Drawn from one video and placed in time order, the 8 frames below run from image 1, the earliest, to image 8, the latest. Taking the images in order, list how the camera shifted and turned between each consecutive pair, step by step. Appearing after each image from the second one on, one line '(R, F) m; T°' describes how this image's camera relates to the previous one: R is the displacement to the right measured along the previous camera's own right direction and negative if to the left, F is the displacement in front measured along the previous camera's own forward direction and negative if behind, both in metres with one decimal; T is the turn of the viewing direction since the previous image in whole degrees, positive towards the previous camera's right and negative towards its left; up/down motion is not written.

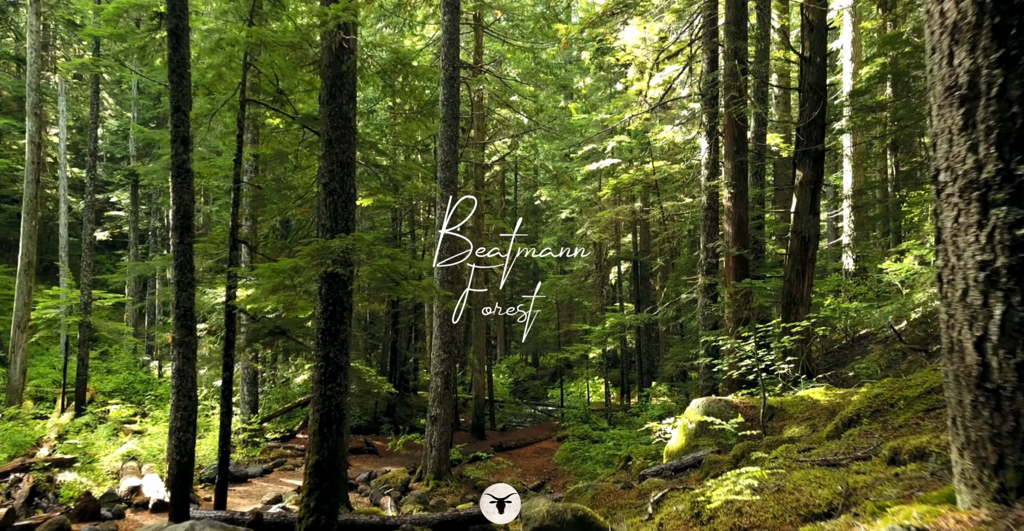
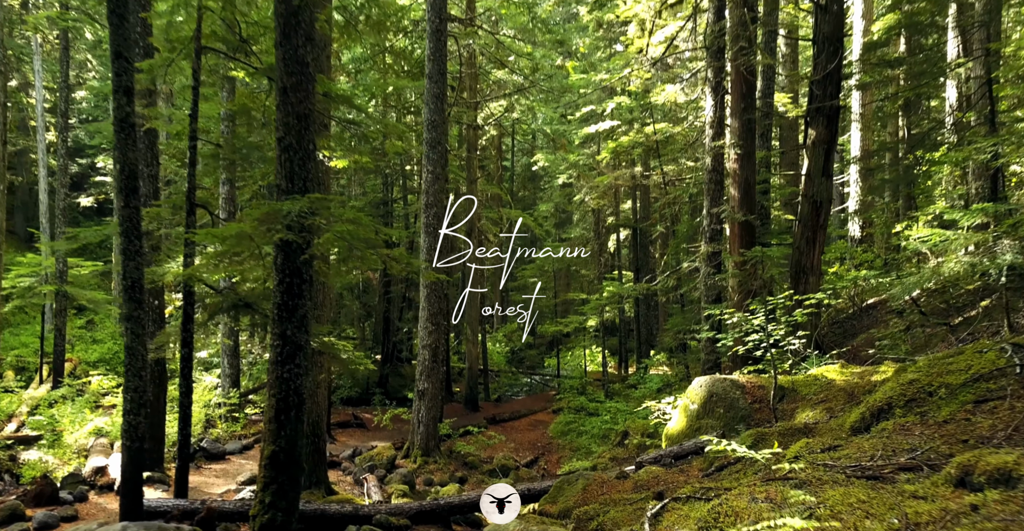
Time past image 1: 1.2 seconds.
(+0.2, +0.9) m; 0°
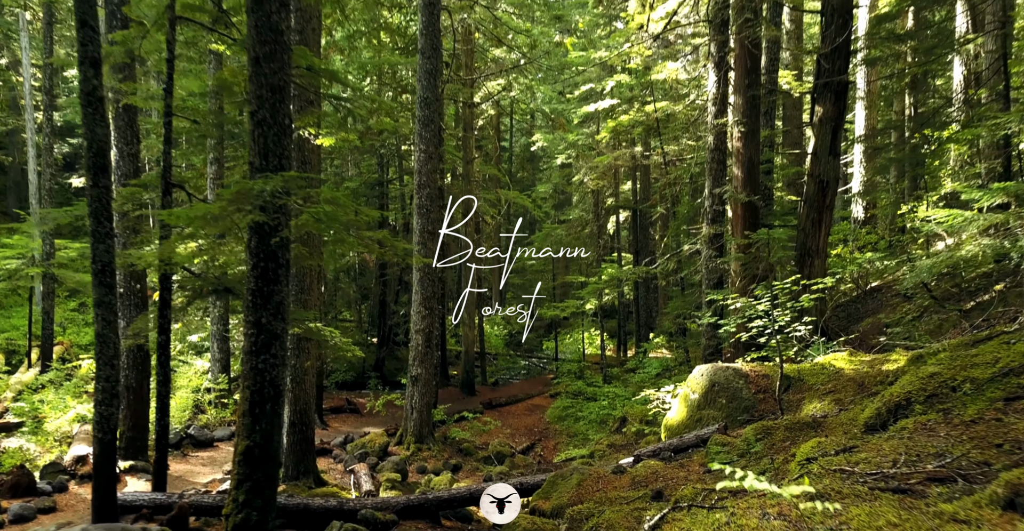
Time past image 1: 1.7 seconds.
(+0.1, +0.4) m; 0°
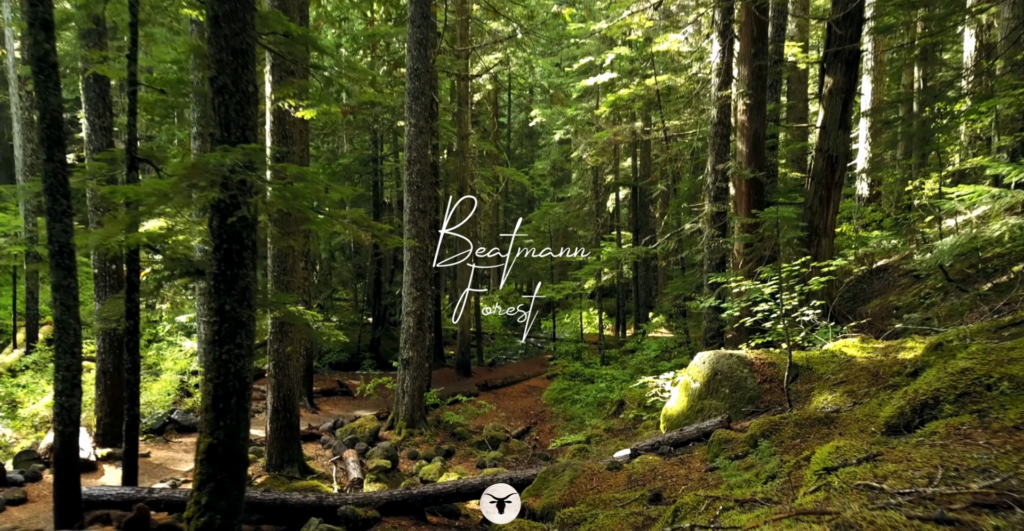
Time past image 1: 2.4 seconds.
(+0.1, +0.5) m; 0°
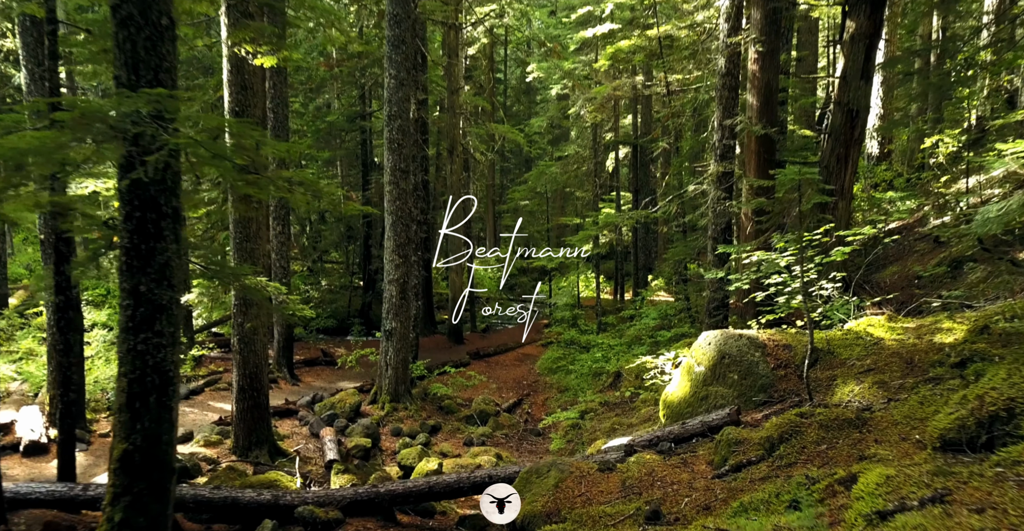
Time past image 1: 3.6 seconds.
(+0.2, +0.9) m; 0°
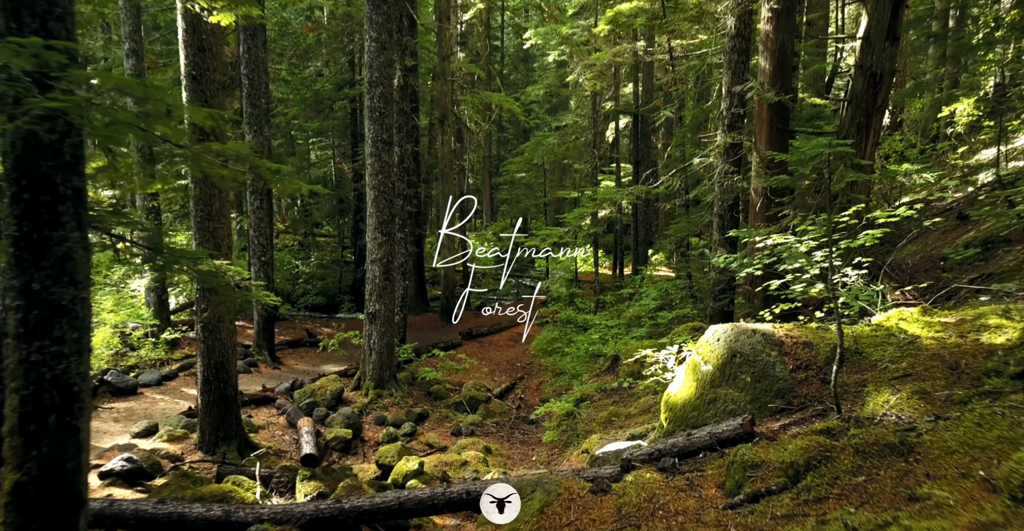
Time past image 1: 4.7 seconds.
(+0.1, +0.8) m; 0°
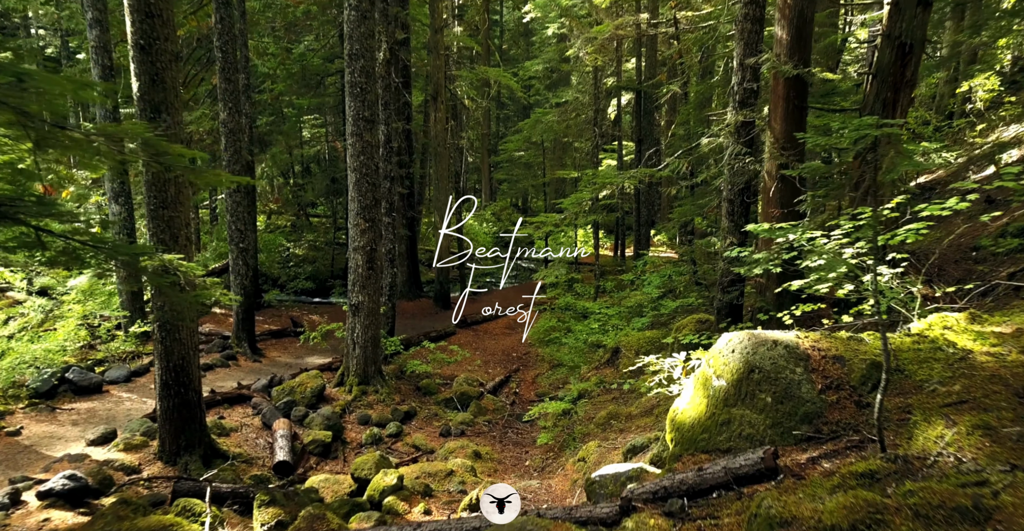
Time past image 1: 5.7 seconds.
(+0.1, +0.8) m; 0°
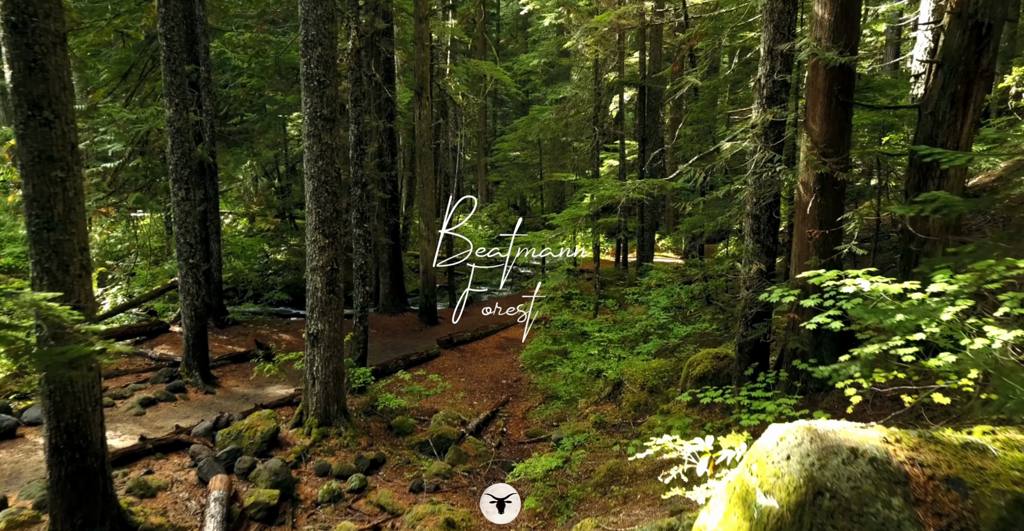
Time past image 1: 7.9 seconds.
(+0.2, +1.6) m; 0°
